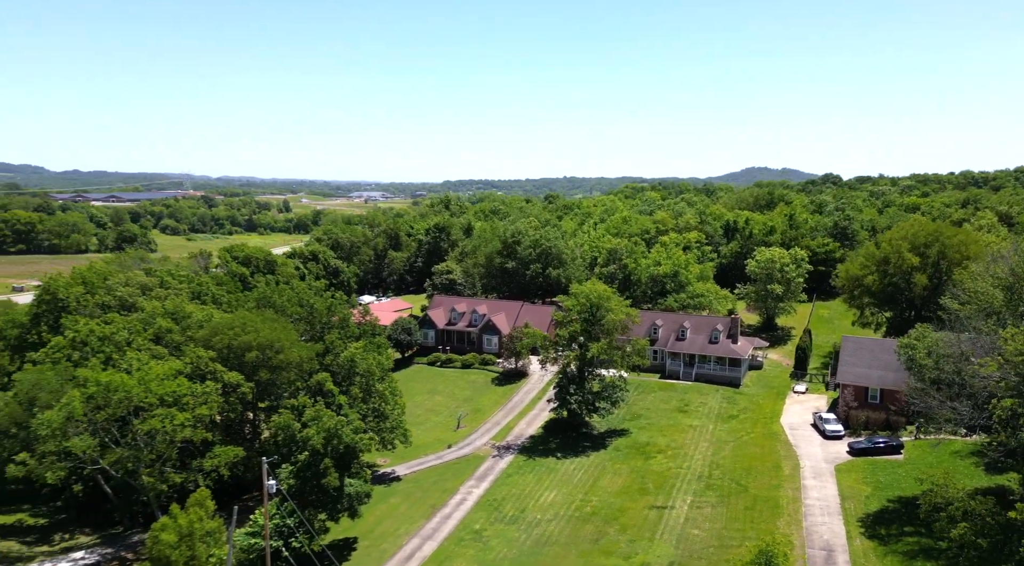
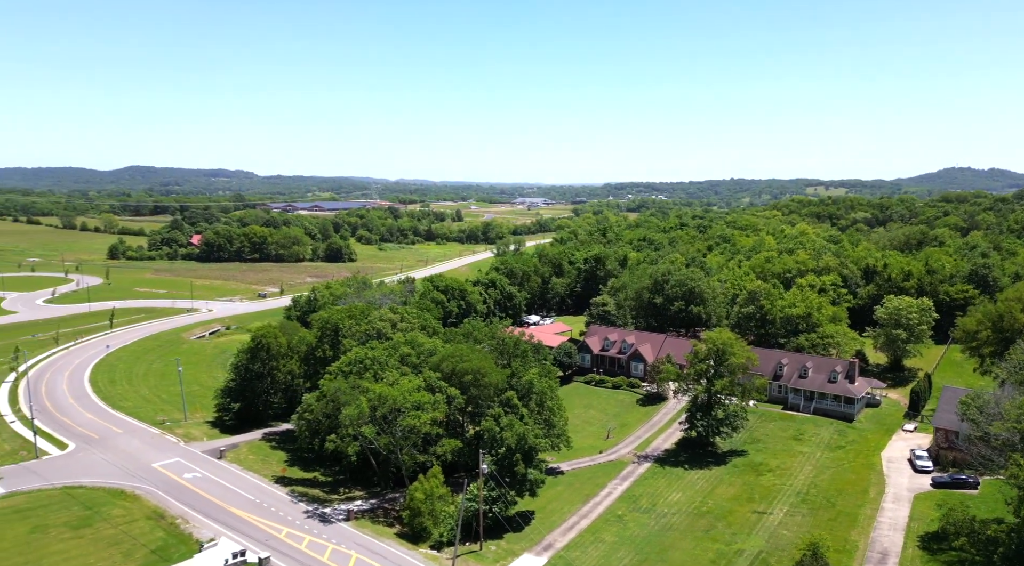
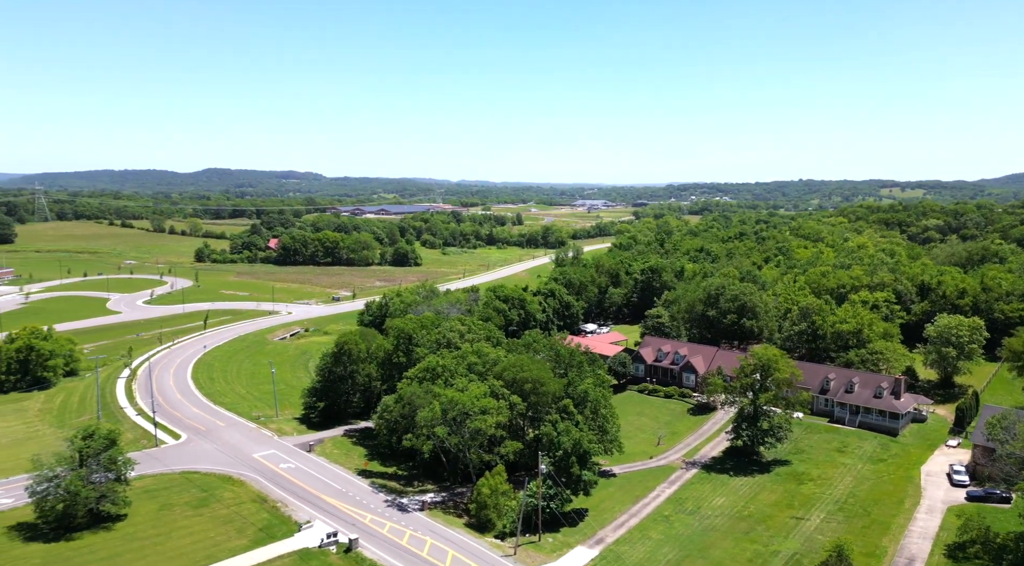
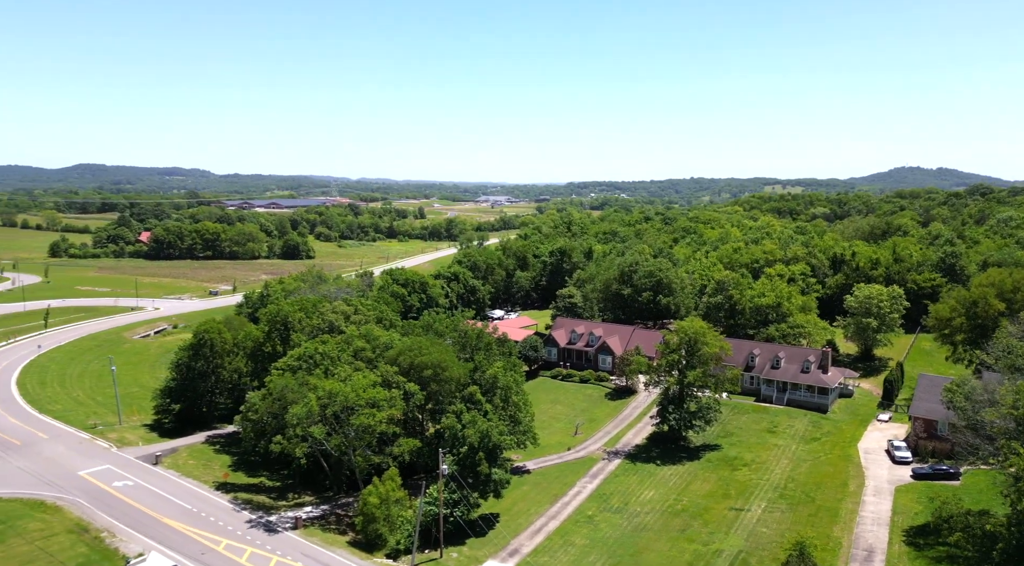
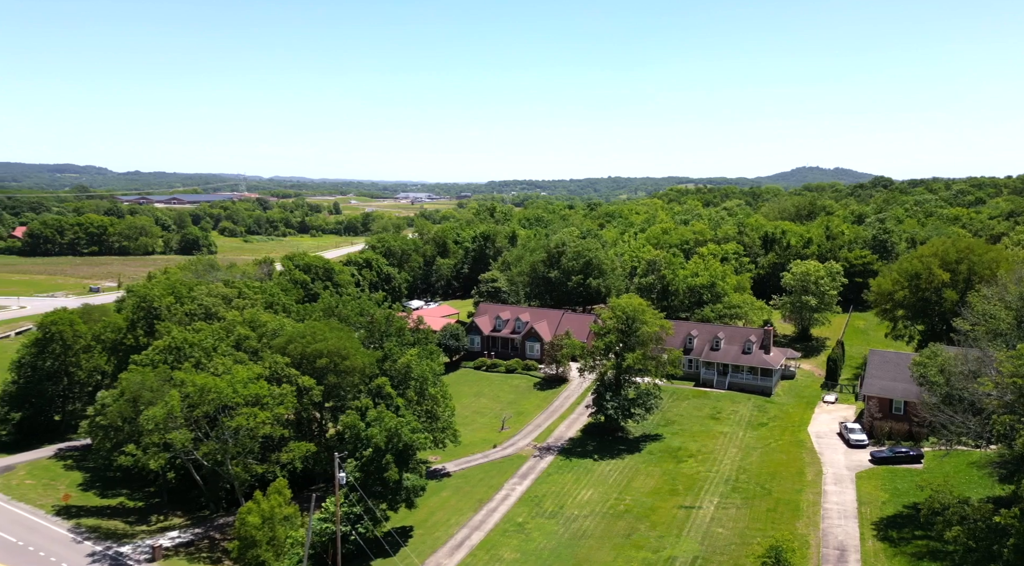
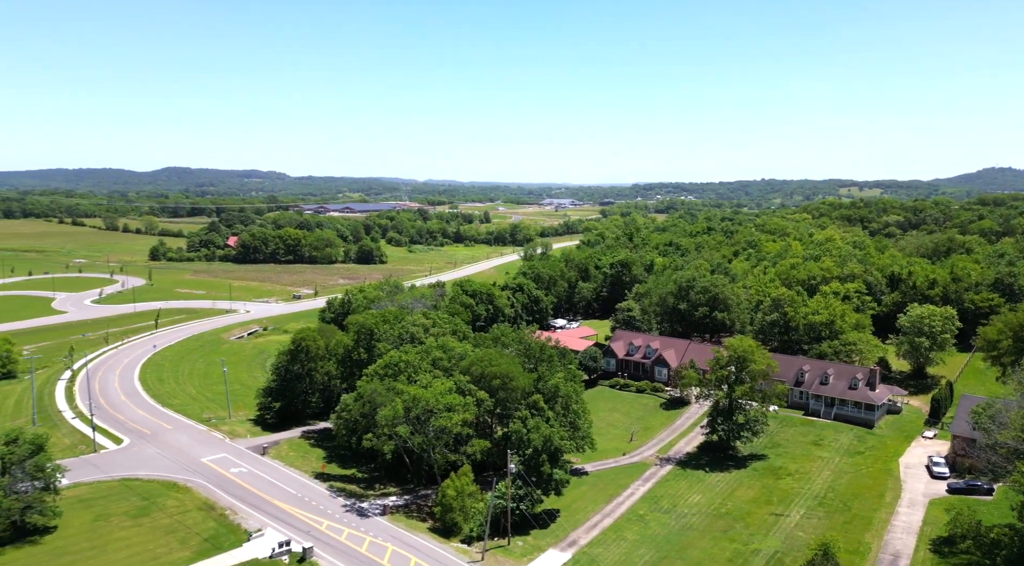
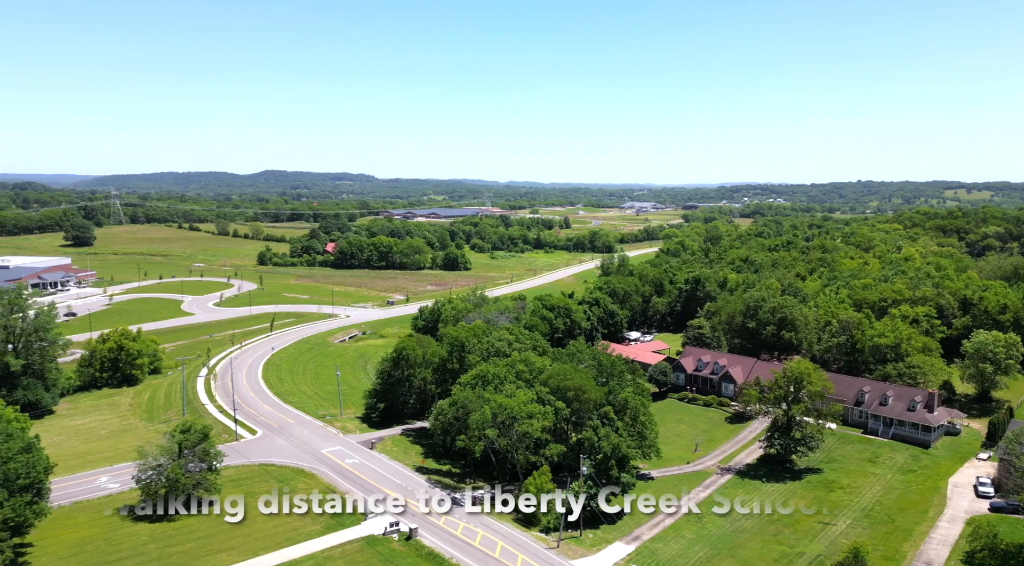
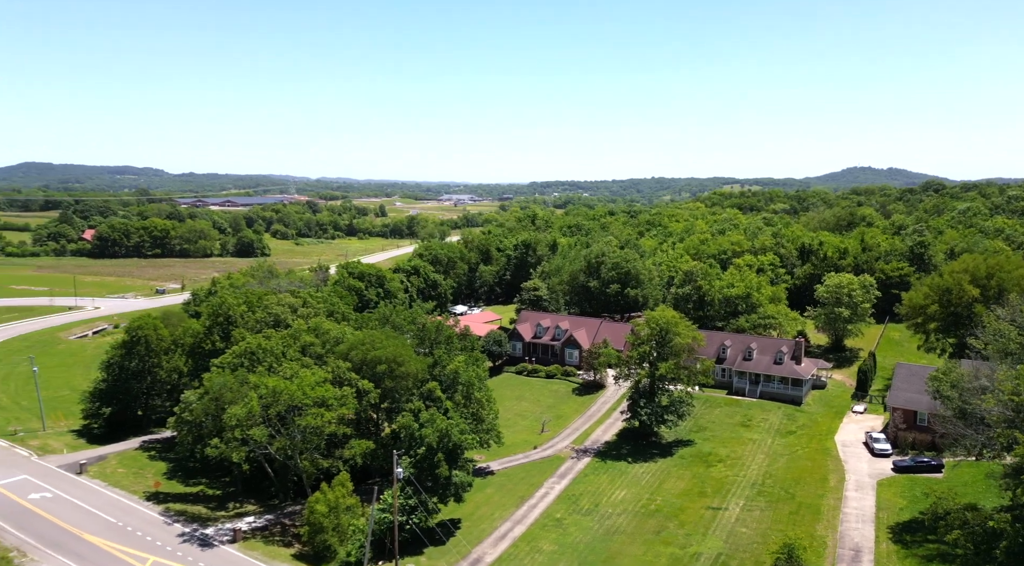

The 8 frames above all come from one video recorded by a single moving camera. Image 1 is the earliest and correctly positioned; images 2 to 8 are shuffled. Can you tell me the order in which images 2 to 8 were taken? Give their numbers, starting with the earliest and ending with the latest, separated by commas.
5, 8, 4, 2, 6, 3, 7
